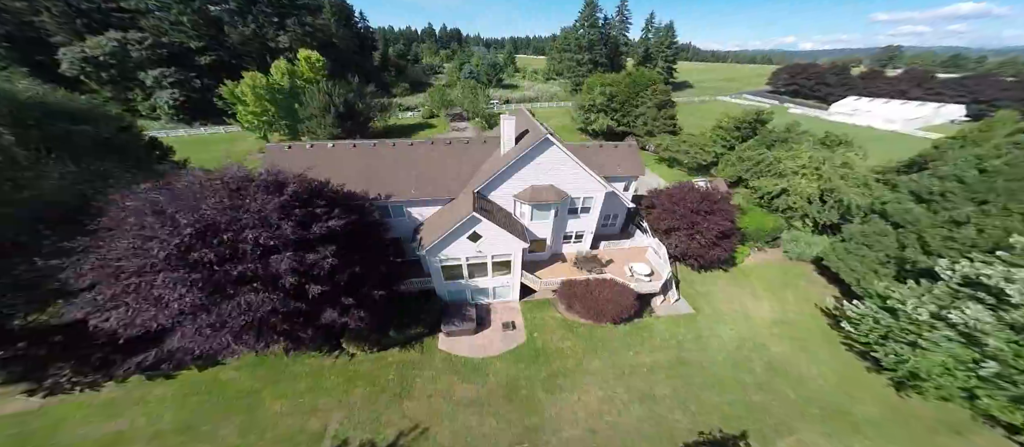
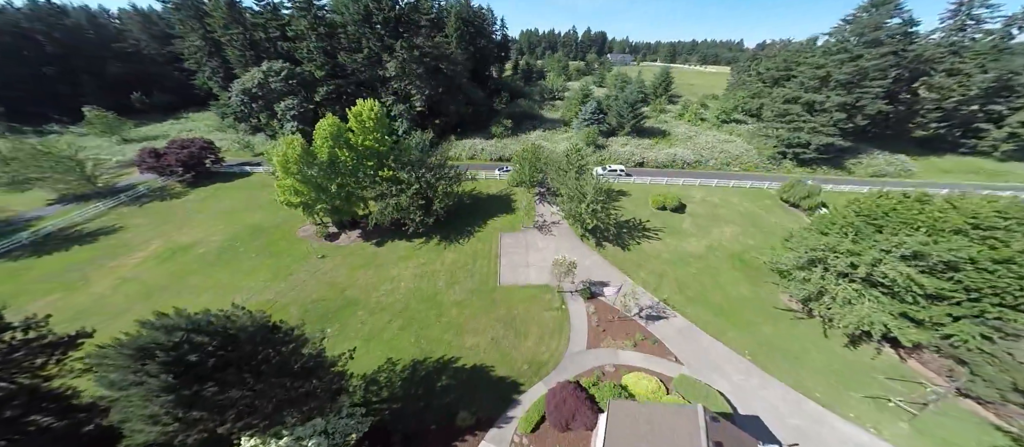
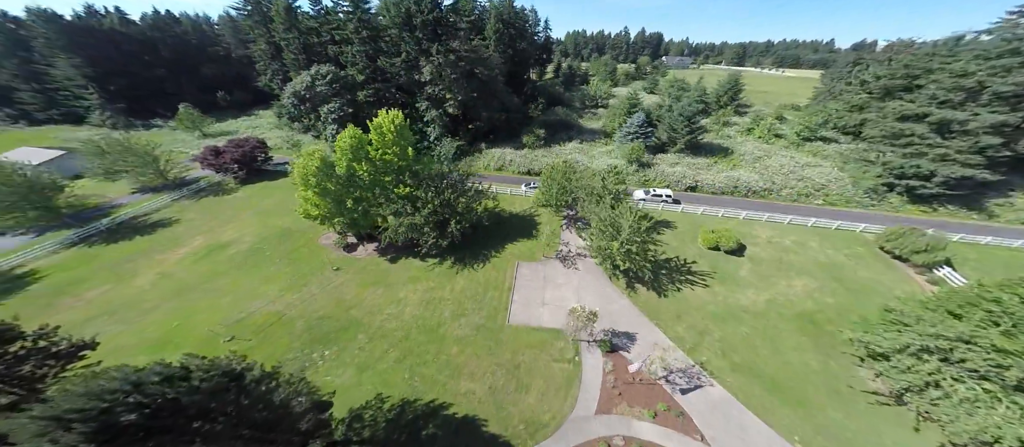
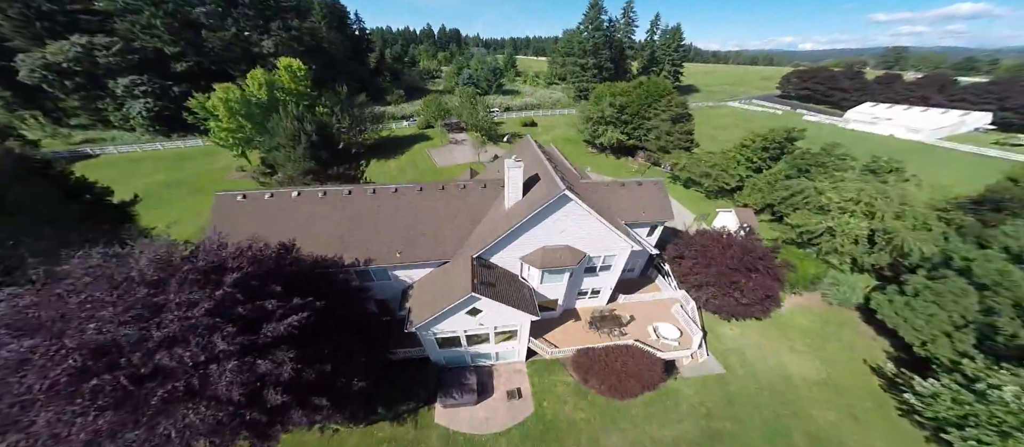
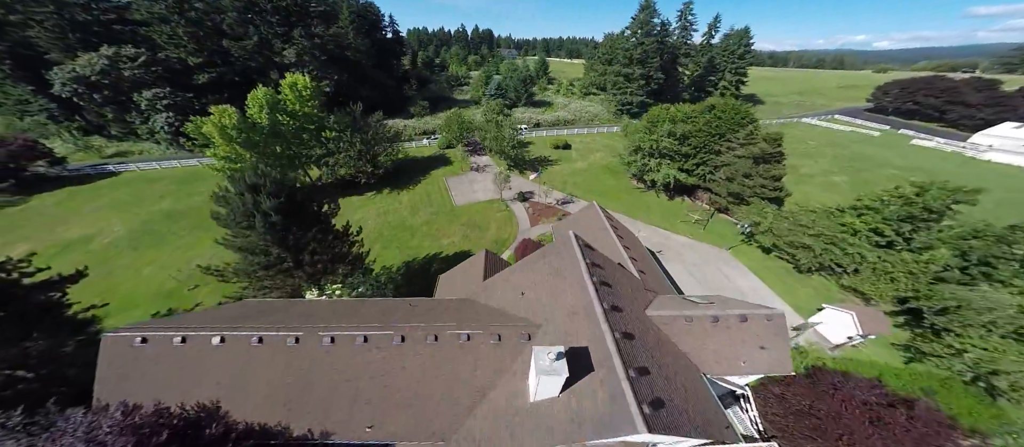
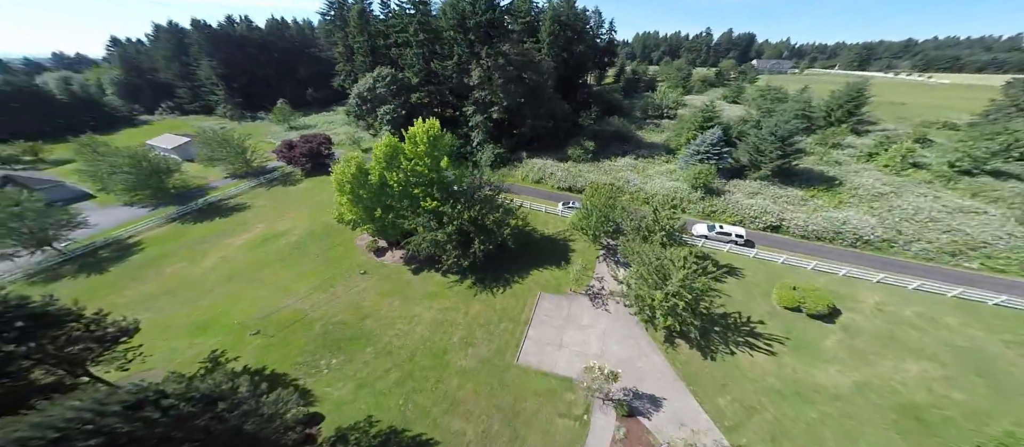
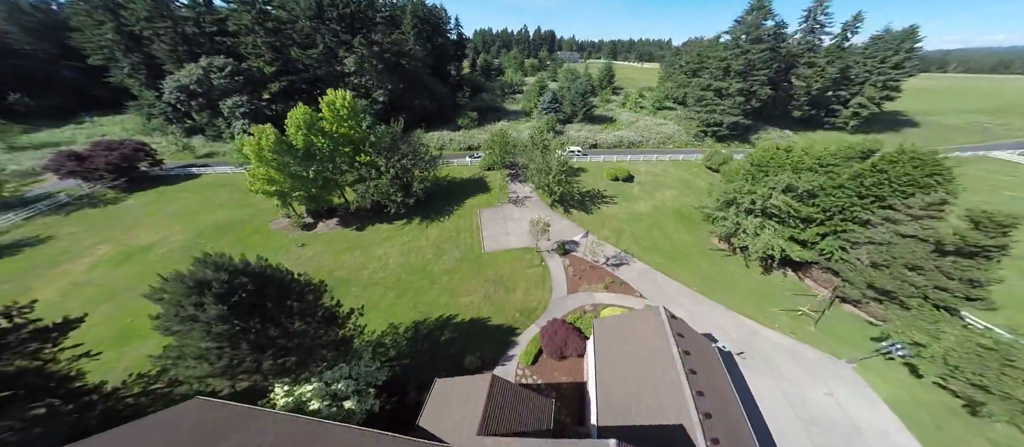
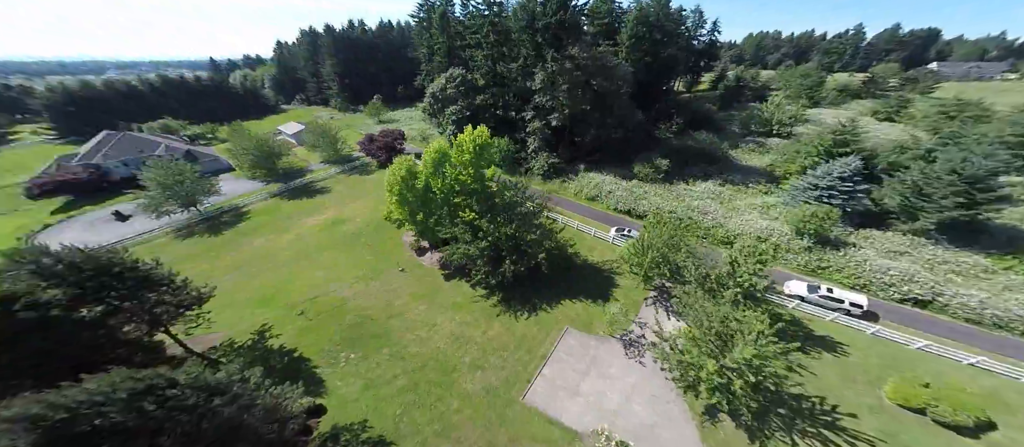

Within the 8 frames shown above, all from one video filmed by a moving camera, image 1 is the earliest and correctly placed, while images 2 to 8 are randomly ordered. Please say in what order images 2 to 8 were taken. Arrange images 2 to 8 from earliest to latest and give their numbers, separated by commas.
4, 5, 7, 2, 3, 6, 8
